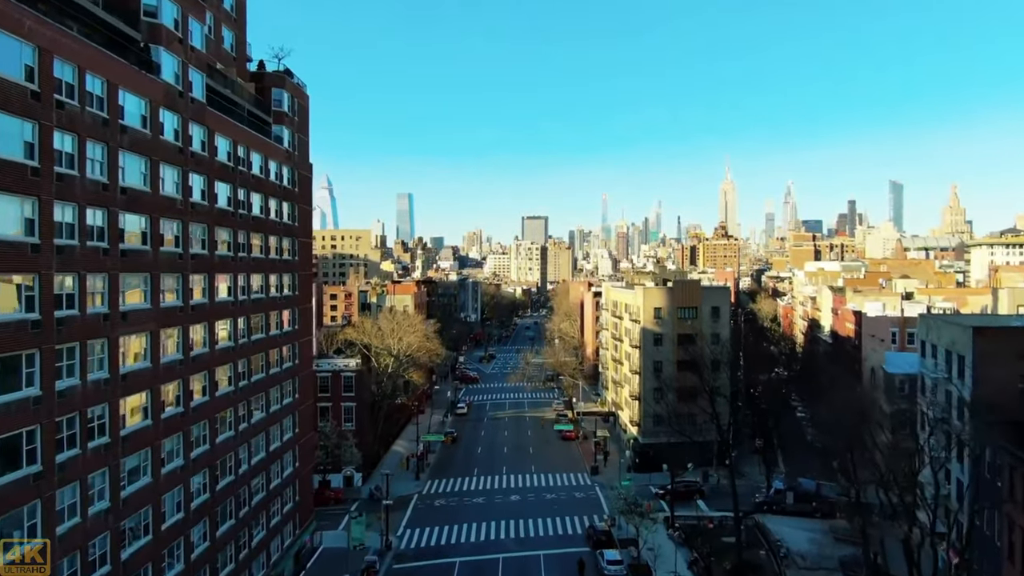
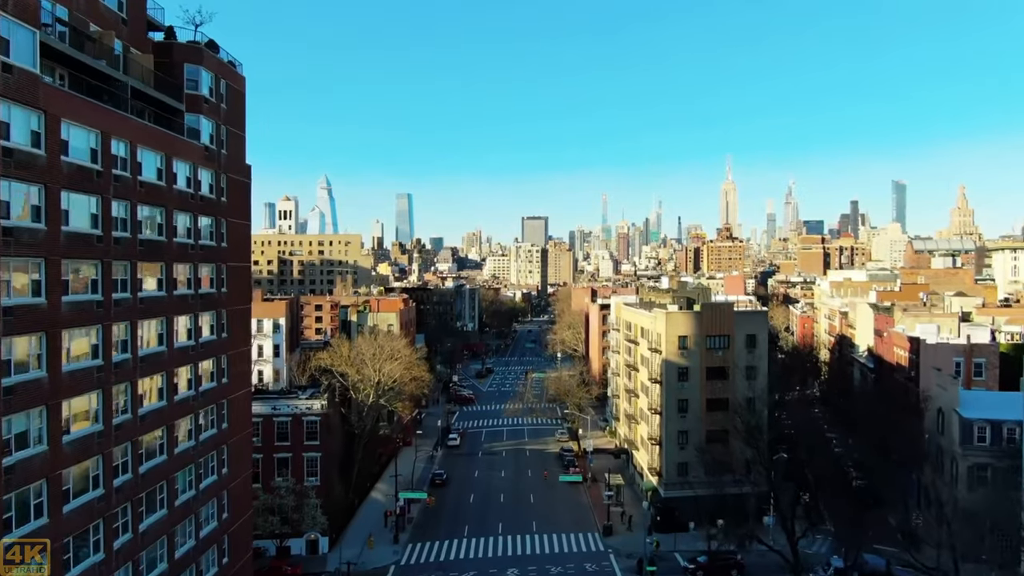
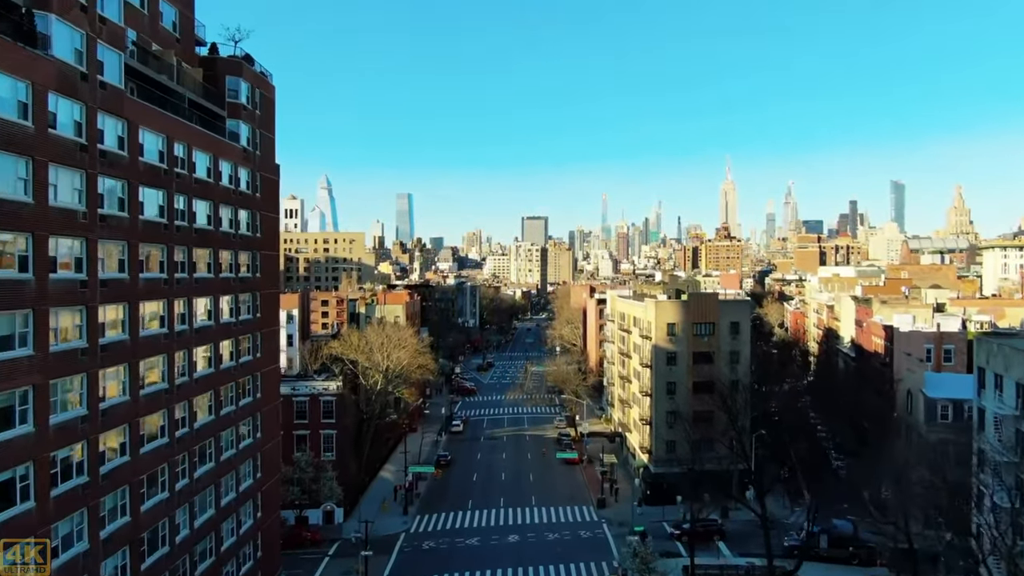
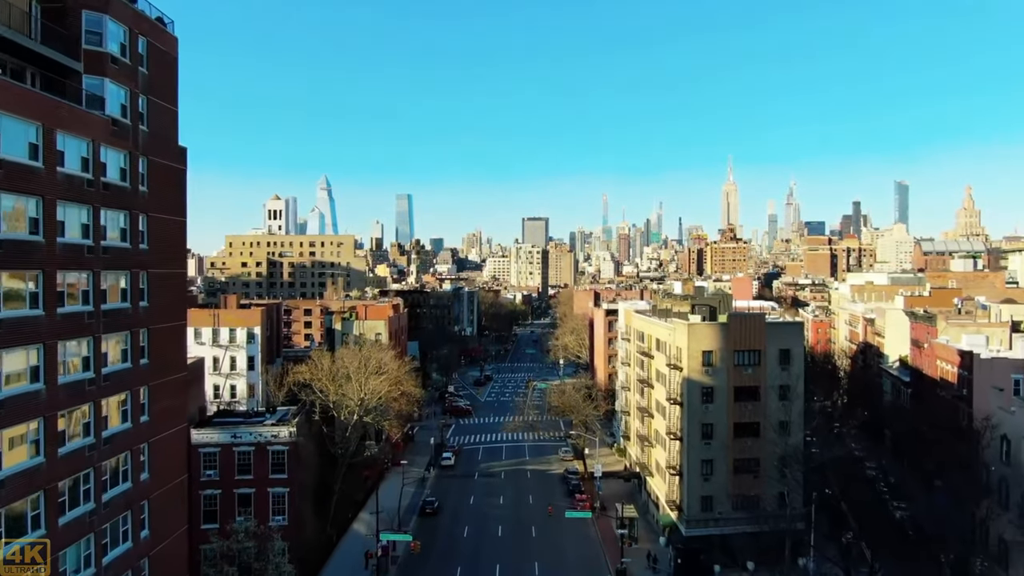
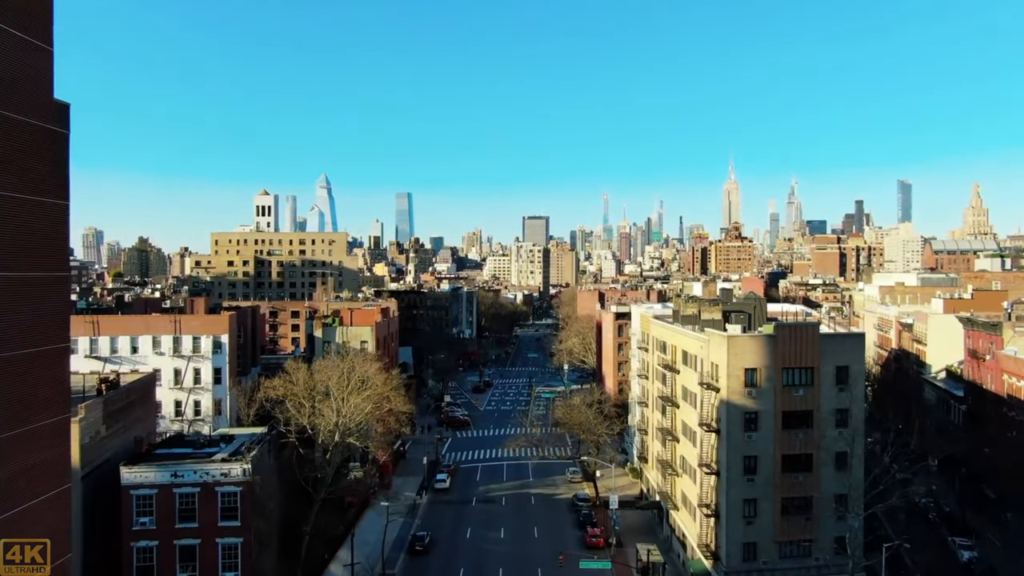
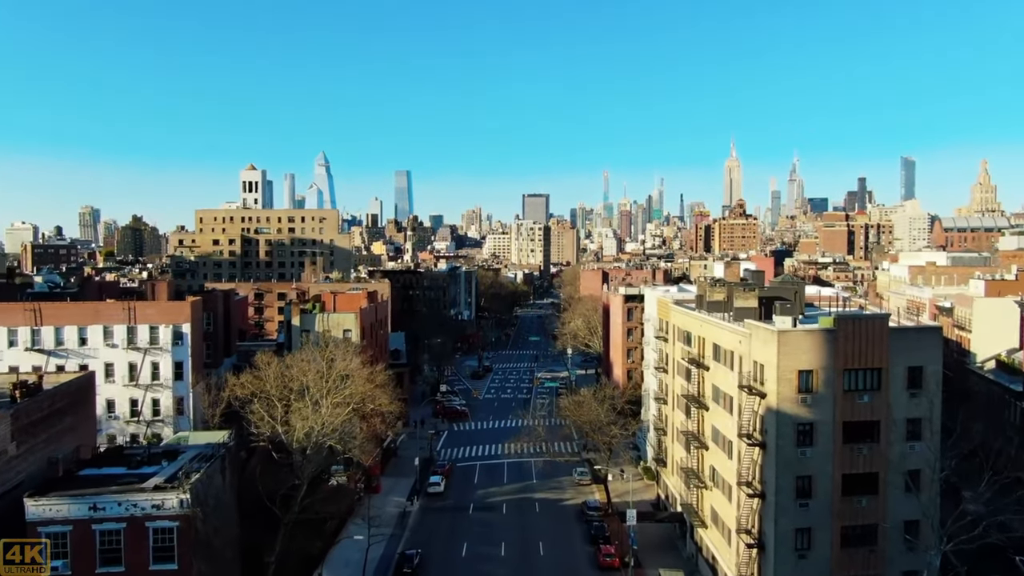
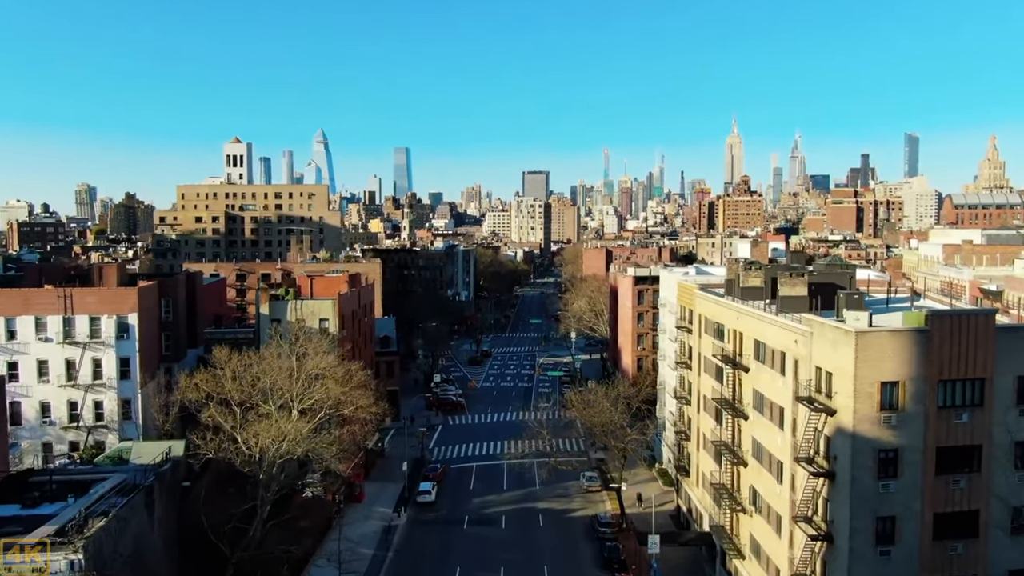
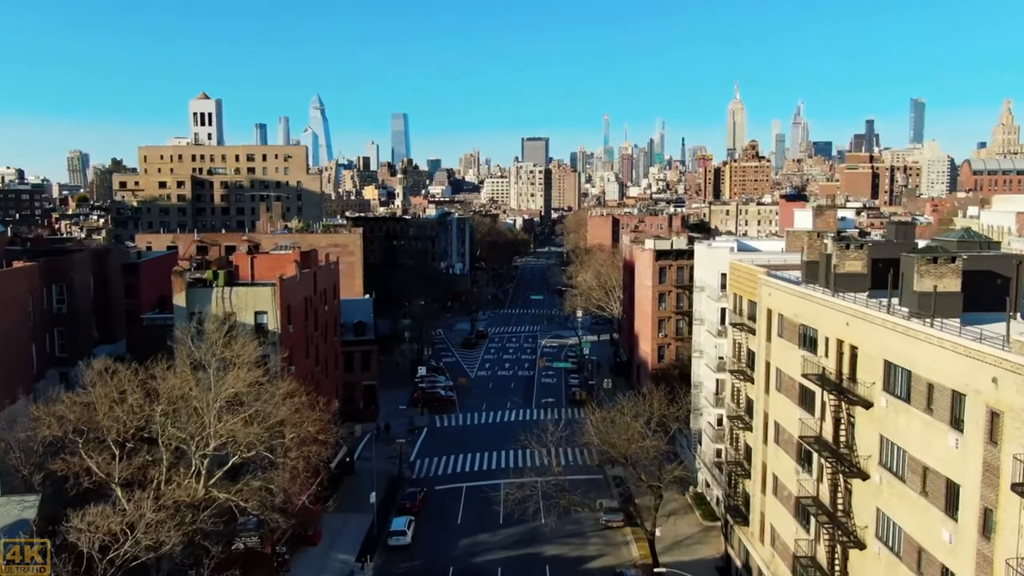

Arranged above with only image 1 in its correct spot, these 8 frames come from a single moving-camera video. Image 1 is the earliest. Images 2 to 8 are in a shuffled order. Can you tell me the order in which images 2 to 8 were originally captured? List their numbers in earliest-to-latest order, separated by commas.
3, 2, 4, 5, 6, 7, 8
